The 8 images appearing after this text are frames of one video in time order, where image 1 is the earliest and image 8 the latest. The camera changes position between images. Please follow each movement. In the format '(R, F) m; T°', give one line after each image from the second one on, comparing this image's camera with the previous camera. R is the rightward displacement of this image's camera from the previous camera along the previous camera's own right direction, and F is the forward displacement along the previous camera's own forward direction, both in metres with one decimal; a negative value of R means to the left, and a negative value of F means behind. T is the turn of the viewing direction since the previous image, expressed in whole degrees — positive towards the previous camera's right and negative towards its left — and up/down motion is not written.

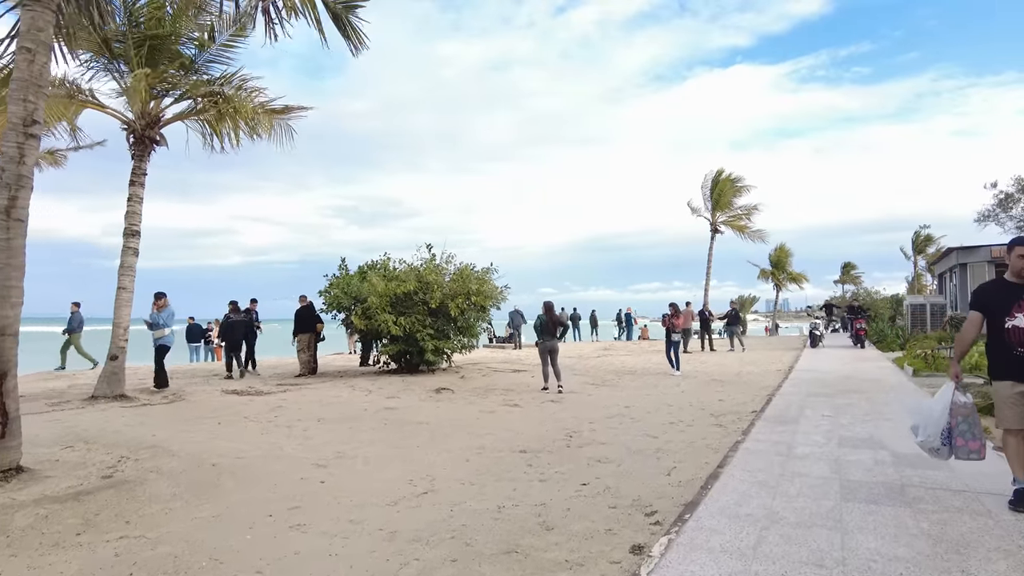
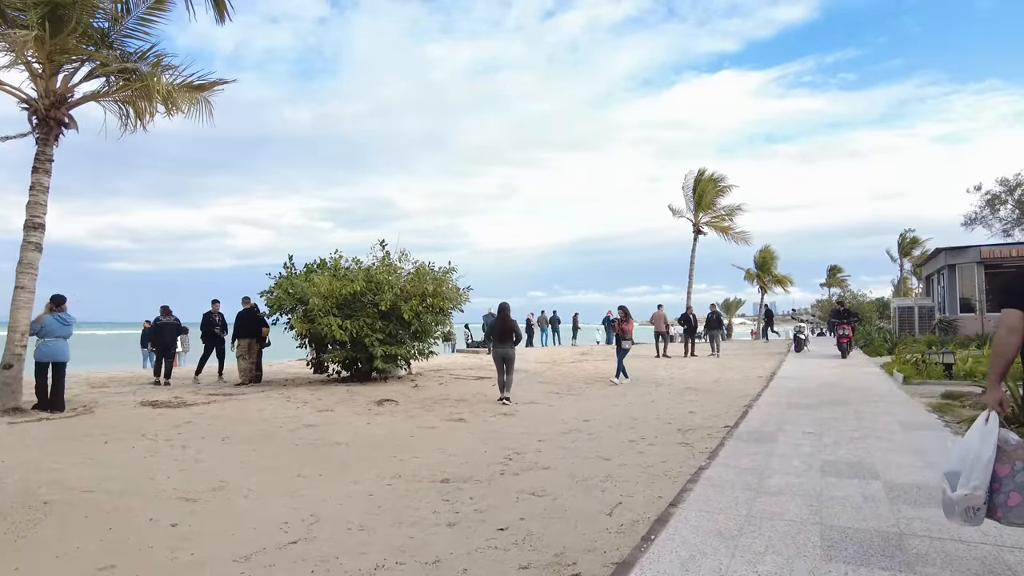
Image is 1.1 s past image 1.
(+0.7, +1.2) m; +1°
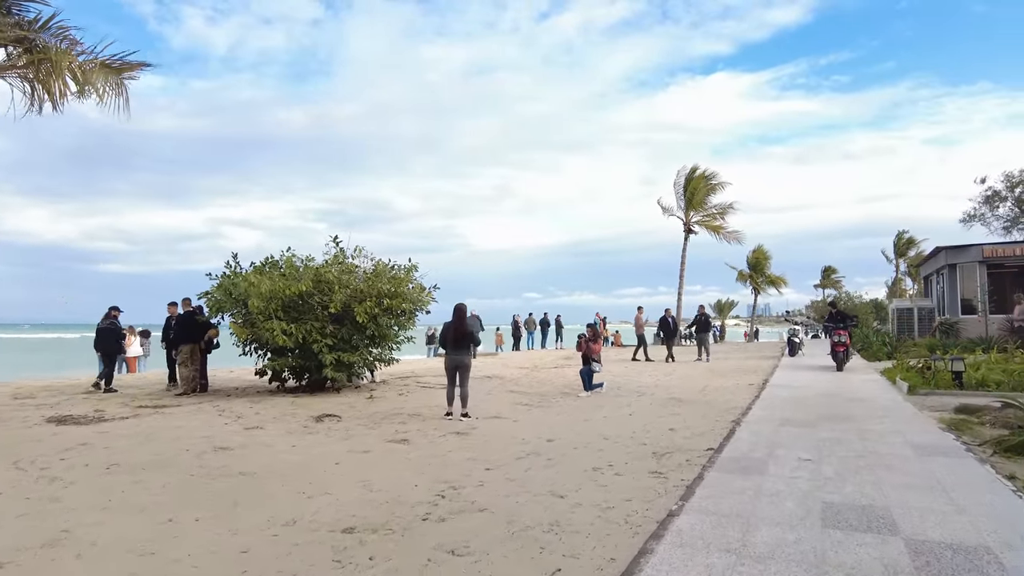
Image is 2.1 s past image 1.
(+0.6, +1.3) m; 0°
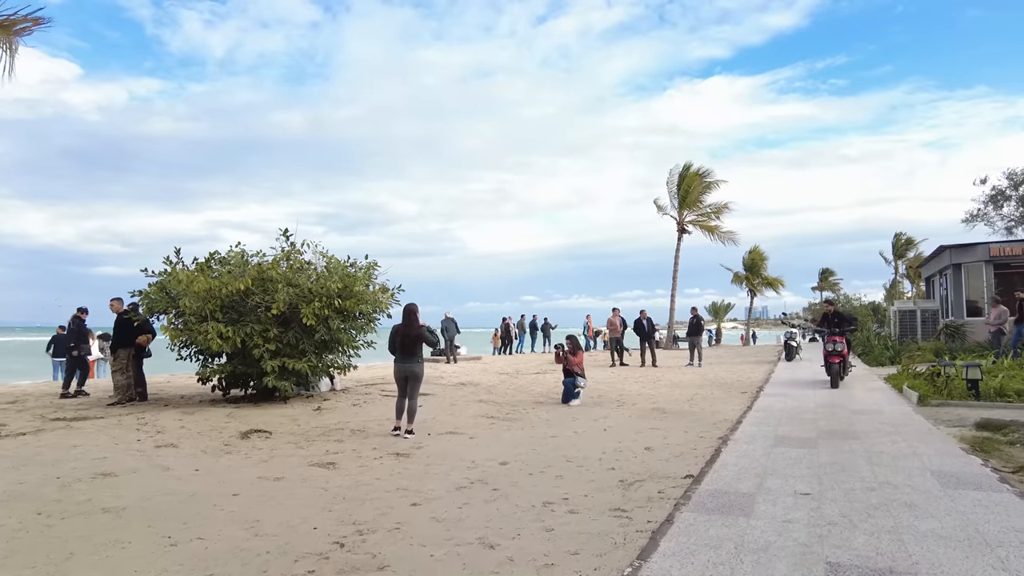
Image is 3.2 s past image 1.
(+0.6, +1.3) m; 0°
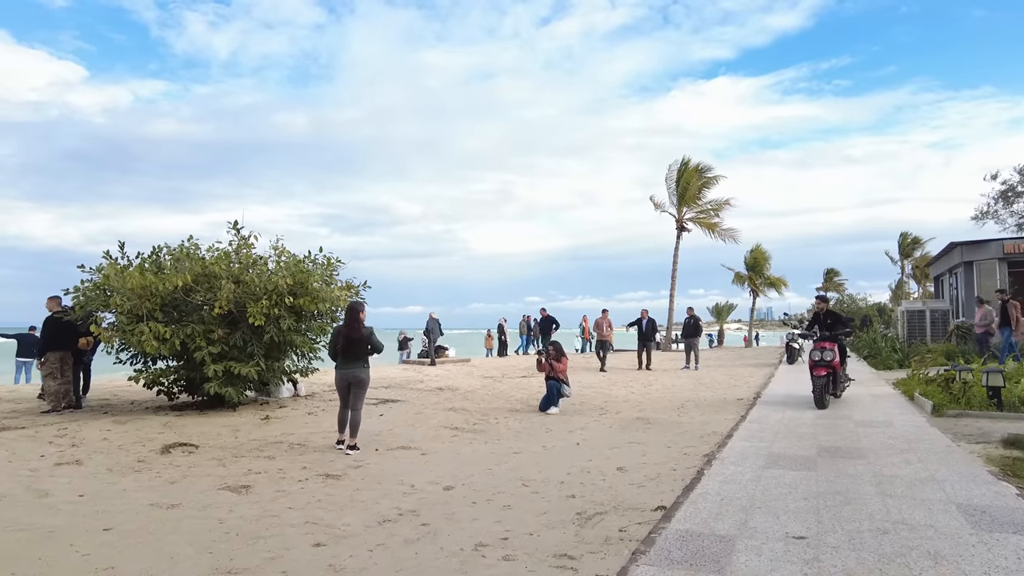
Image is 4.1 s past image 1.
(+0.6, +1.1) m; 0°
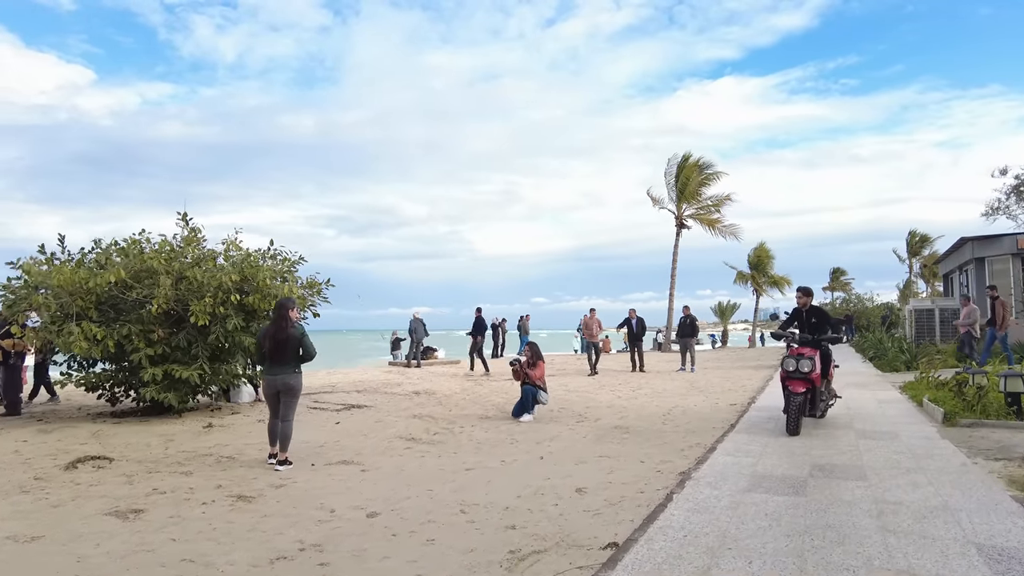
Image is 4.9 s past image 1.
(+0.6, +0.9) m; -1°
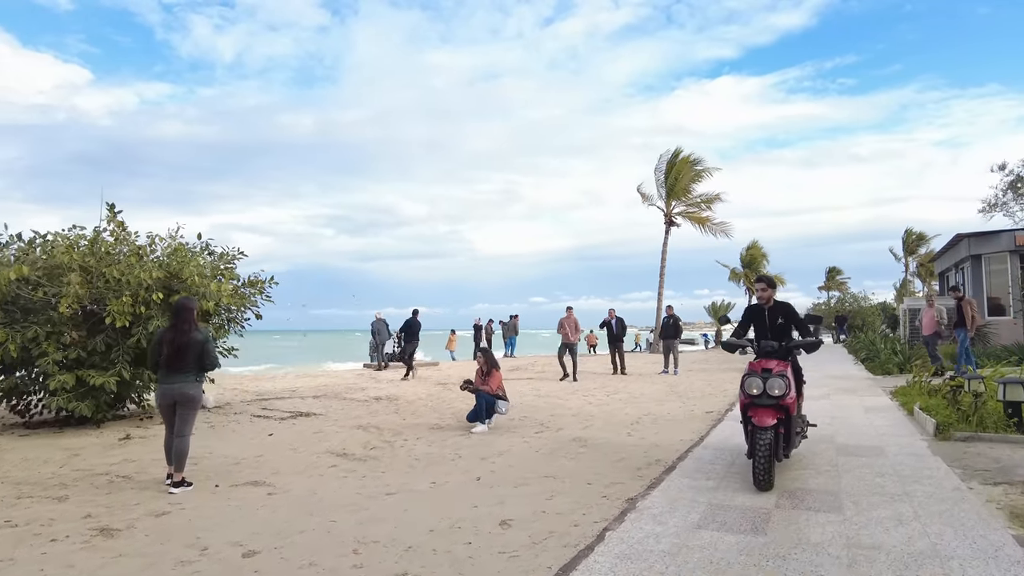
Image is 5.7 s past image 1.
(+0.7, +0.9) m; 0°
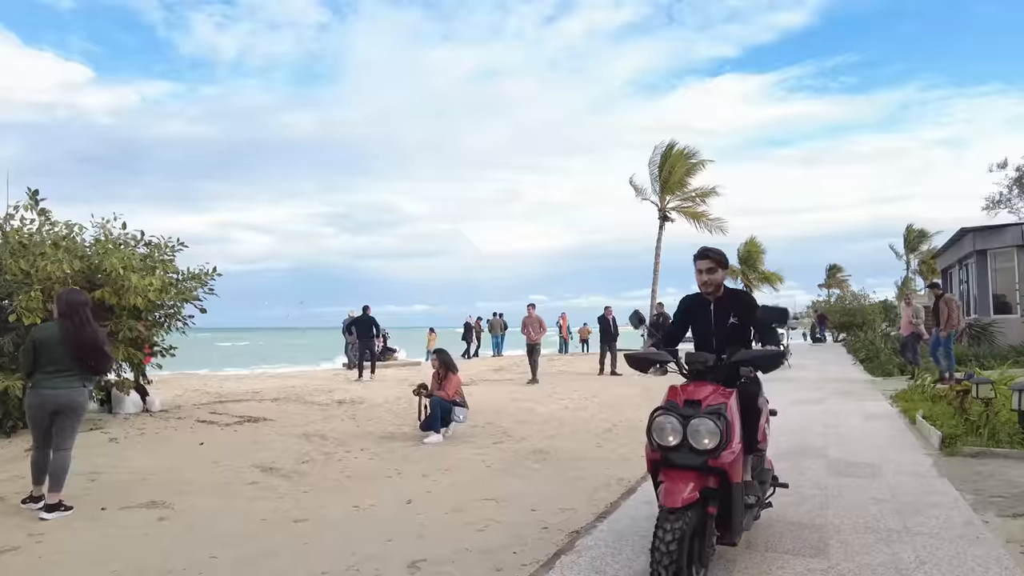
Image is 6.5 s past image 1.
(+0.6, +0.9) m; 0°
